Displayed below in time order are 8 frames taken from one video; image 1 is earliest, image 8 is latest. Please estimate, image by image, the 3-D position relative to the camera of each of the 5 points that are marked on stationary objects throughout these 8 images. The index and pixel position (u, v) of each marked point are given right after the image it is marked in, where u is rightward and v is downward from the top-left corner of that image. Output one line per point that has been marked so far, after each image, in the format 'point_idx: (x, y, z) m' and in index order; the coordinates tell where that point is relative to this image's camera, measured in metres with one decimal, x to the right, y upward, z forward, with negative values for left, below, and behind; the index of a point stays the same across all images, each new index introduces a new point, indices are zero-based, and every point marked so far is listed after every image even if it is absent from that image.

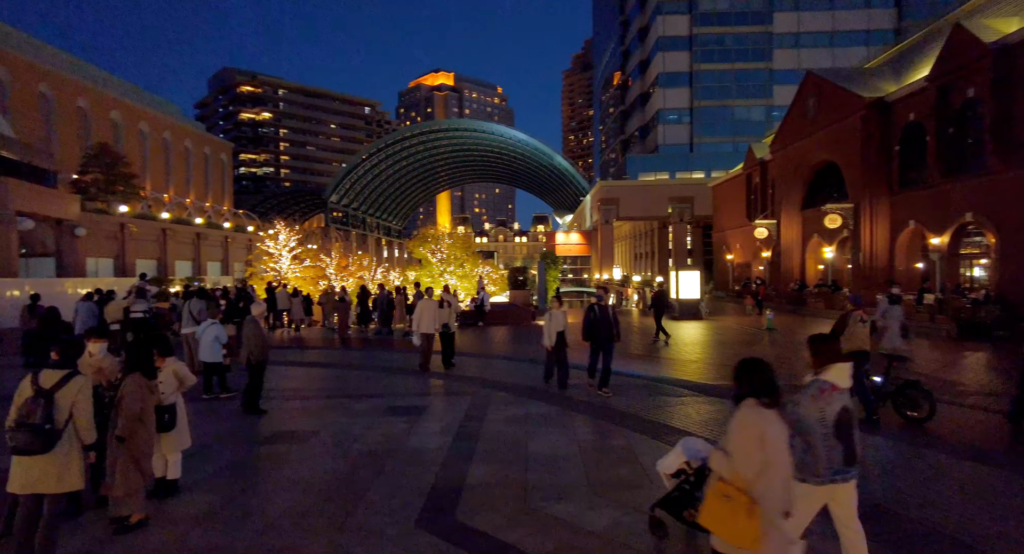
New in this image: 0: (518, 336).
0: (+0.2, -2.0, +17.9) m
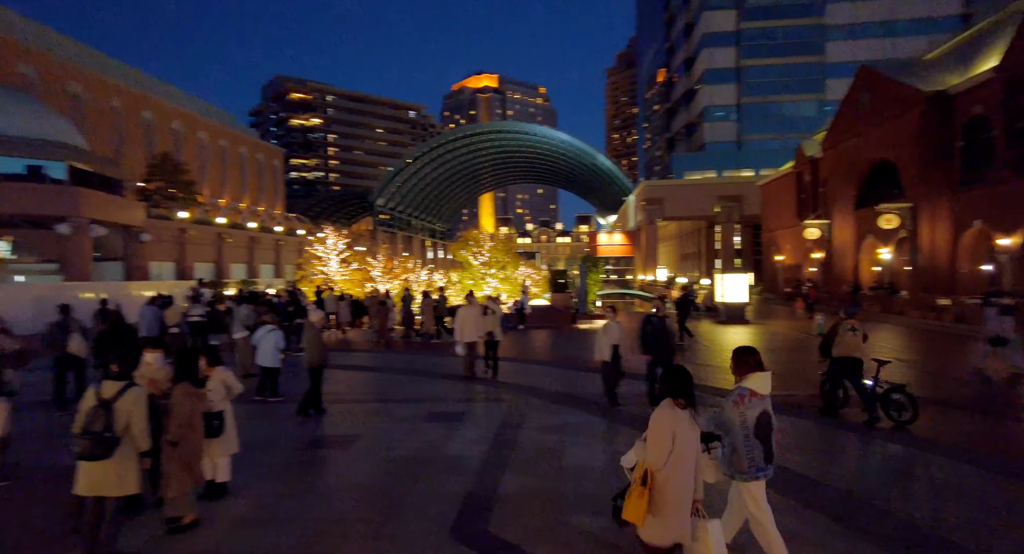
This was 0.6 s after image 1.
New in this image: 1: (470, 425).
0: (+1.5, -2.1, +17.8) m
1: (-0.6, -2.0, +7.4) m
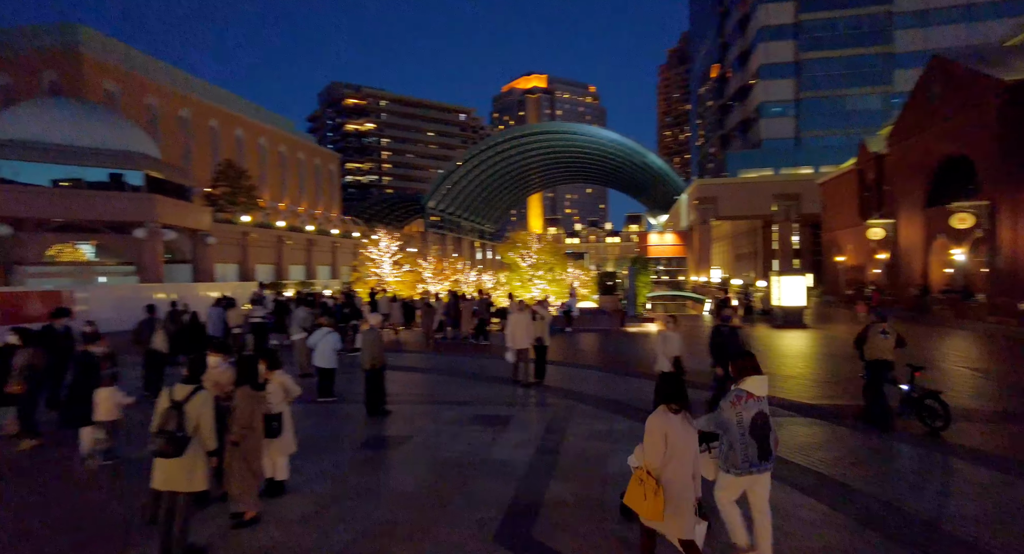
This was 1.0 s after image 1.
0: (+3.1, -2.2, +17.7) m
1: (0.0, -2.1, +7.5) m
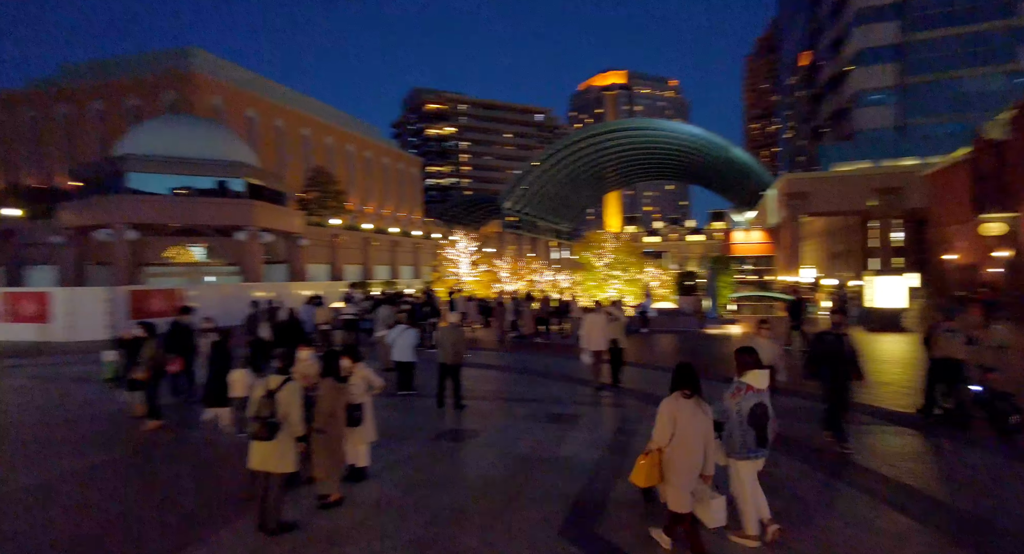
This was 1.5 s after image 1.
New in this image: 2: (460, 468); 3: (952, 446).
0: (+5.5, -2.2, +17.2) m
1: (+1.0, -2.1, +7.6) m
2: (-0.6, -2.1, +5.9) m
3: (+5.2, -2.1, +6.3) m
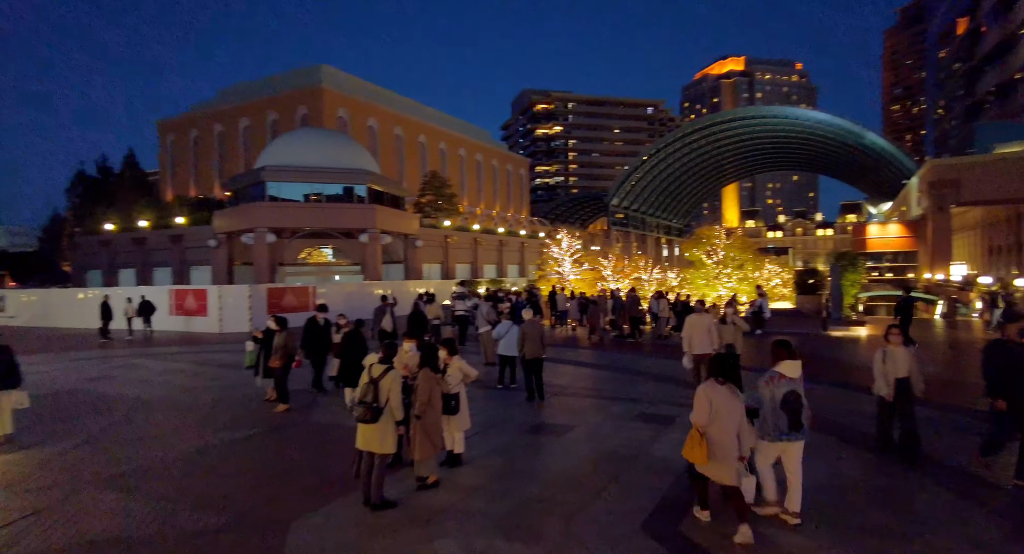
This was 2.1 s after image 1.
0: (+8.6, -2.1, +15.9) m
1: (+2.3, -2.1, +7.4) m
2: (+0.4, -2.0, +6.1) m
3: (+6.1, -2.0, +5.4) m
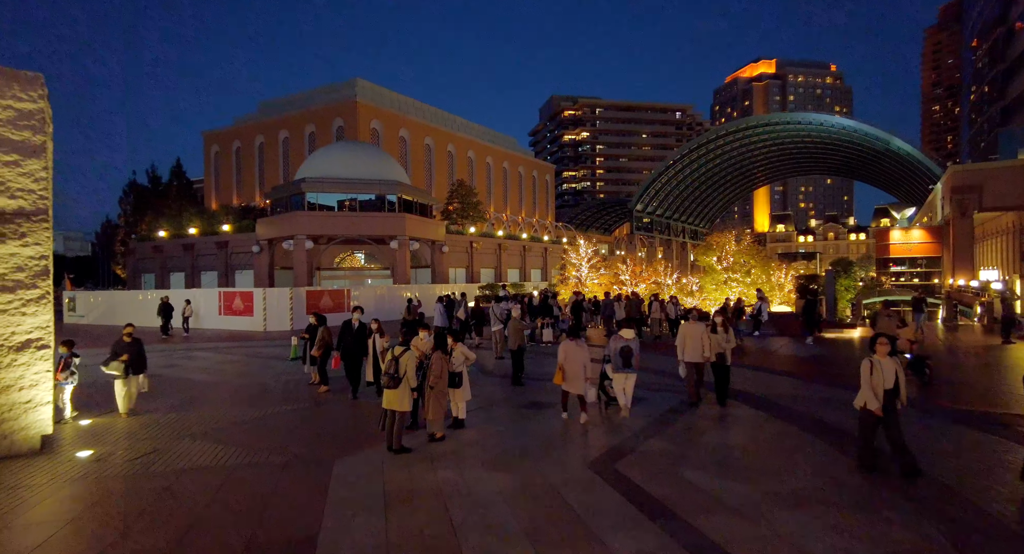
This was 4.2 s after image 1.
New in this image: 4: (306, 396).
0: (+9.0, -2.3, +17.1) m
1: (+2.3, -2.1, +8.9) m
2: (+0.3, -2.1, +7.7) m
3: (+6.0, -2.1, +6.7) m
4: (-4.0, -2.3, +10.4) m
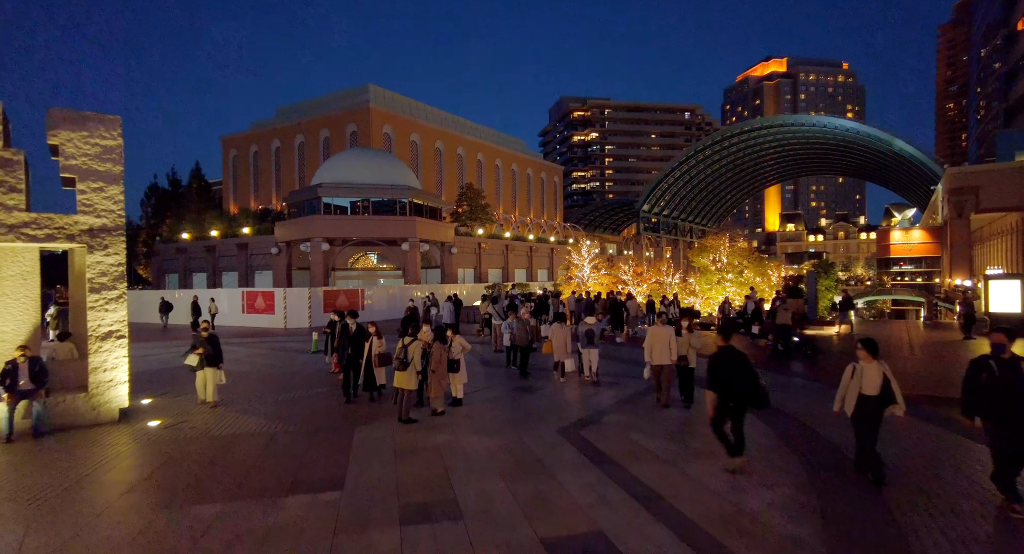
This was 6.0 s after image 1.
0: (+9.0, -2.3, +18.3) m
1: (+2.1, -2.2, +10.3) m
2: (+0.1, -2.2, +9.1) m
3: (+5.8, -2.2, +8.0) m
4: (-4.1, -2.3, +12.0) m
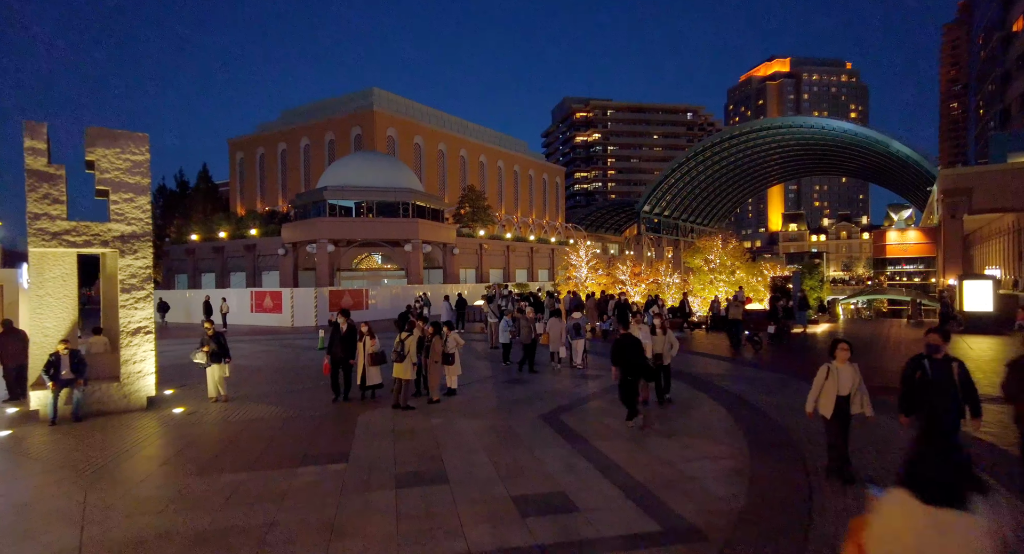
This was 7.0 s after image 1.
0: (+8.9, -2.3, +19.1) m
1: (+1.9, -2.2, +11.2) m
2: (-0.1, -2.2, +10.0) m
3: (+5.6, -2.2, +8.8) m
4: (-4.2, -2.4, +12.9) m
